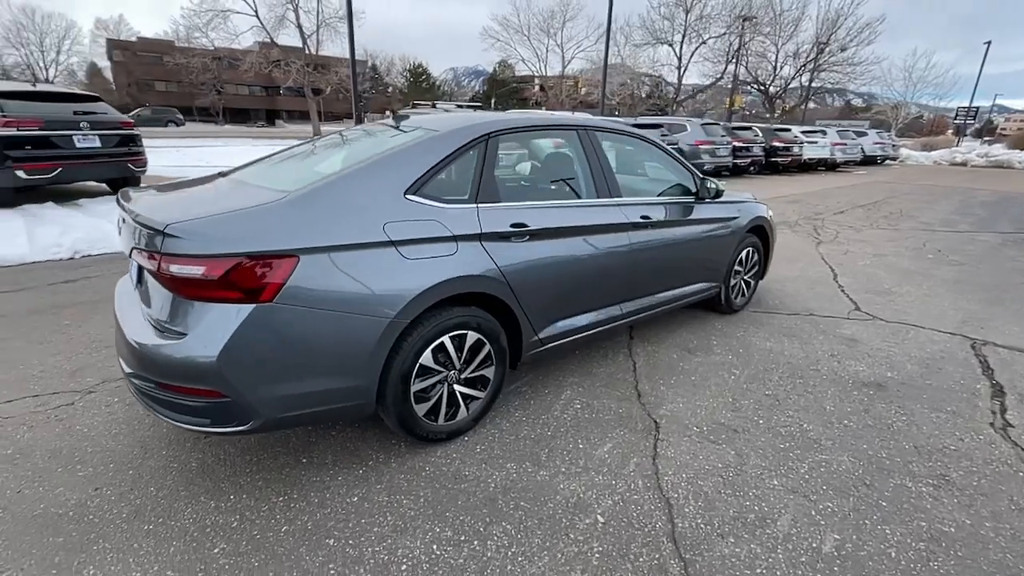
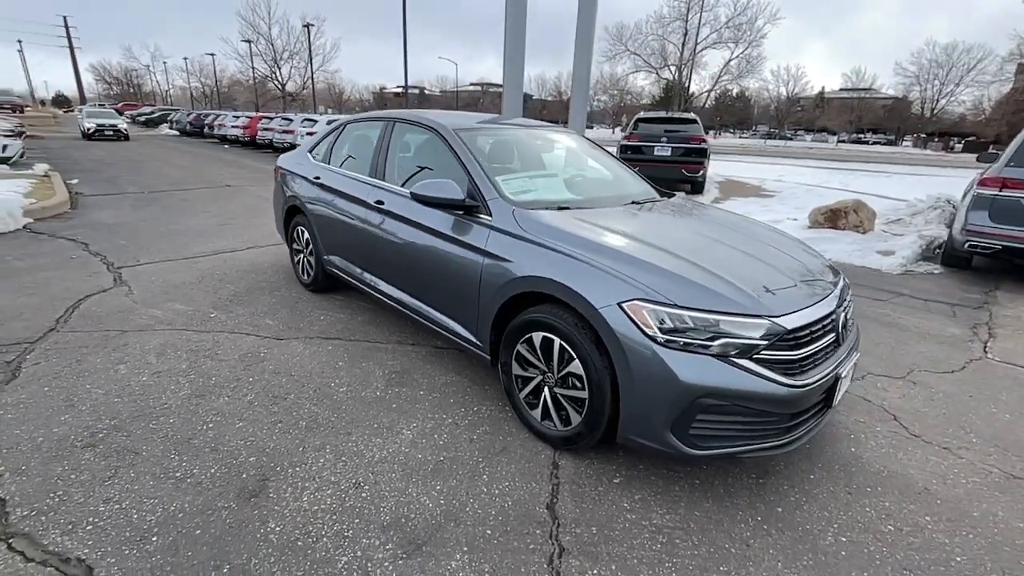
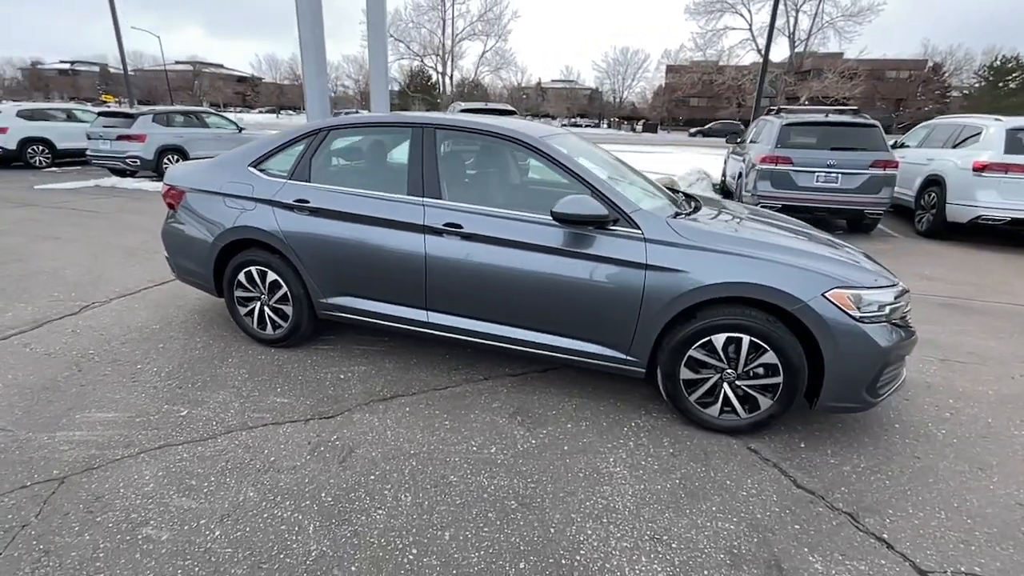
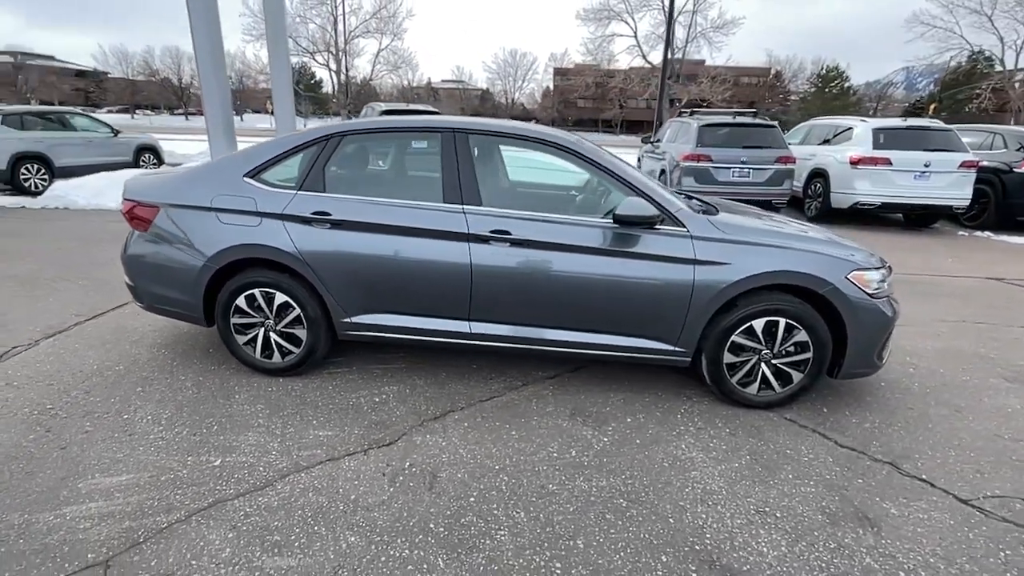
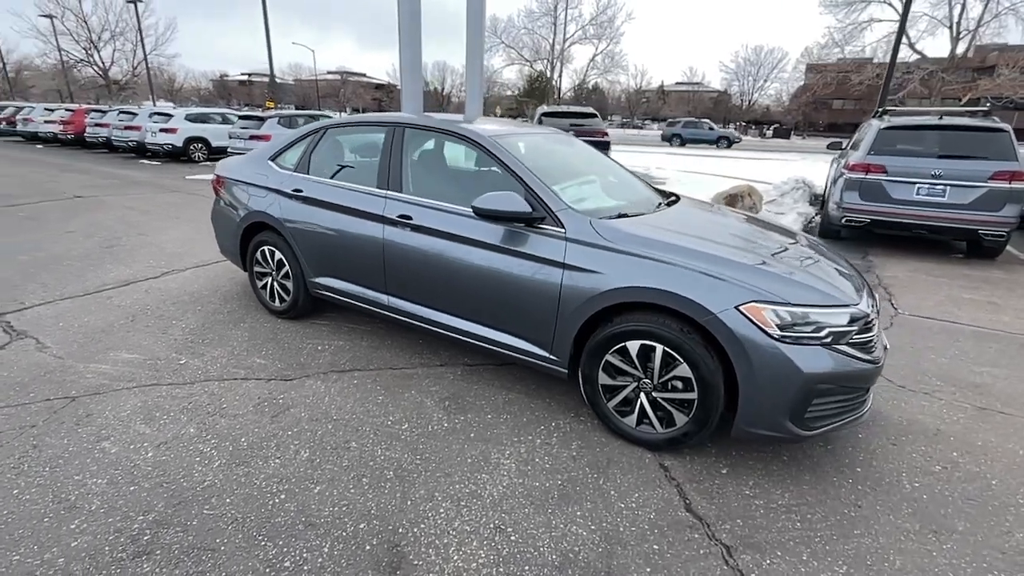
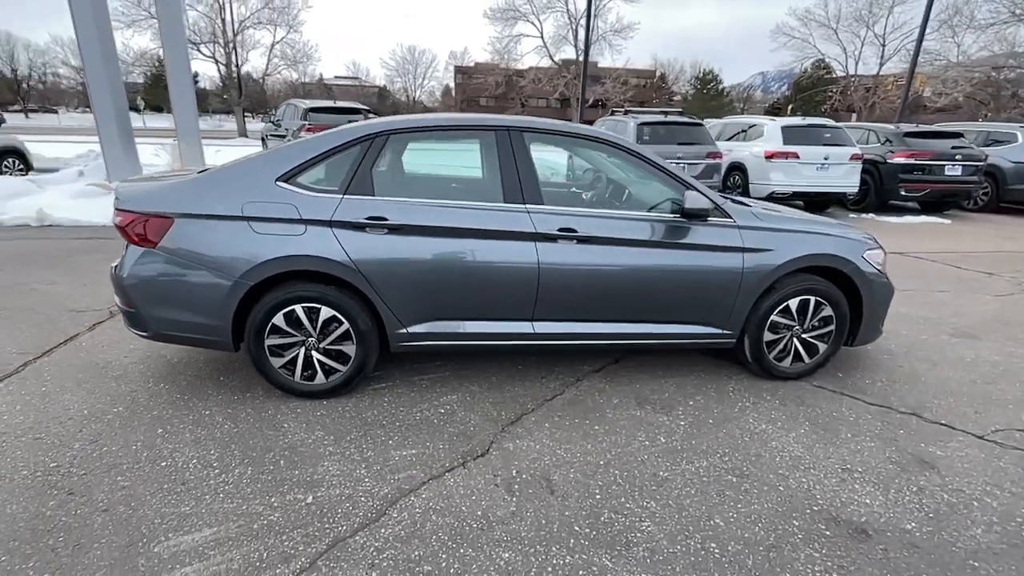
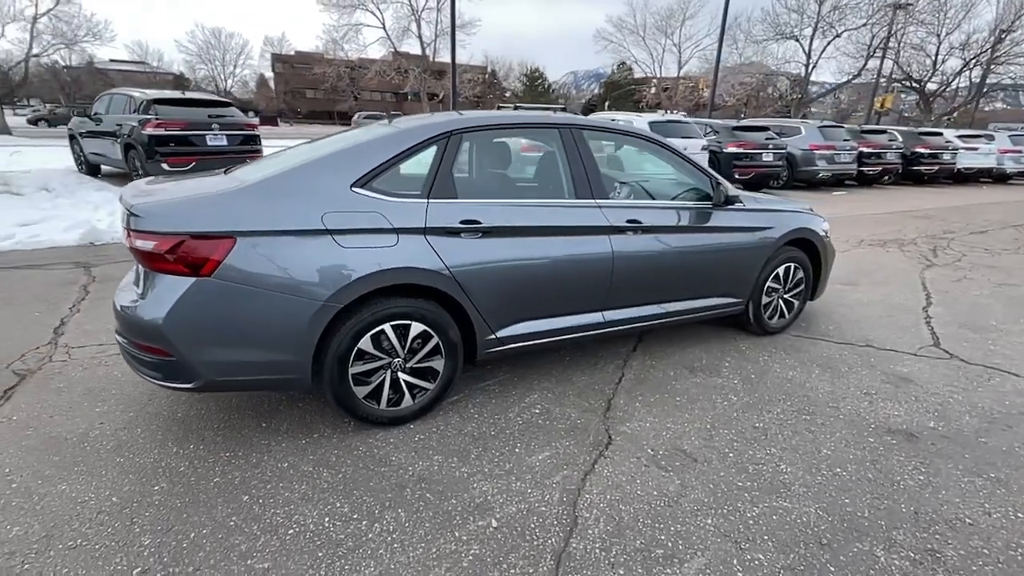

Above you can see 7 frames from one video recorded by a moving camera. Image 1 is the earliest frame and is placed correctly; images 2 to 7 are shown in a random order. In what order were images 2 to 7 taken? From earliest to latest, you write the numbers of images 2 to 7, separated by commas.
7, 6, 4, 3, 5, 2
